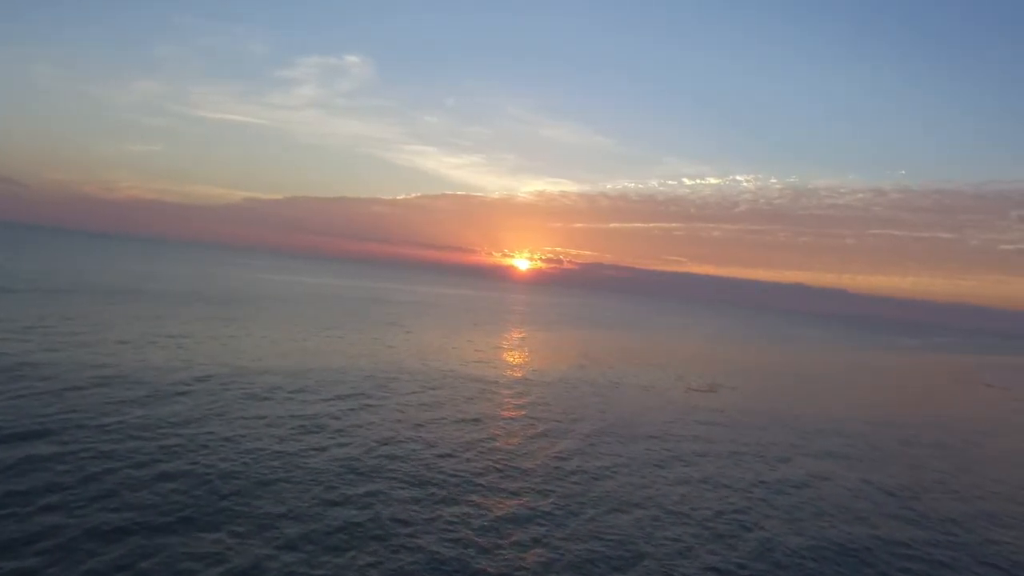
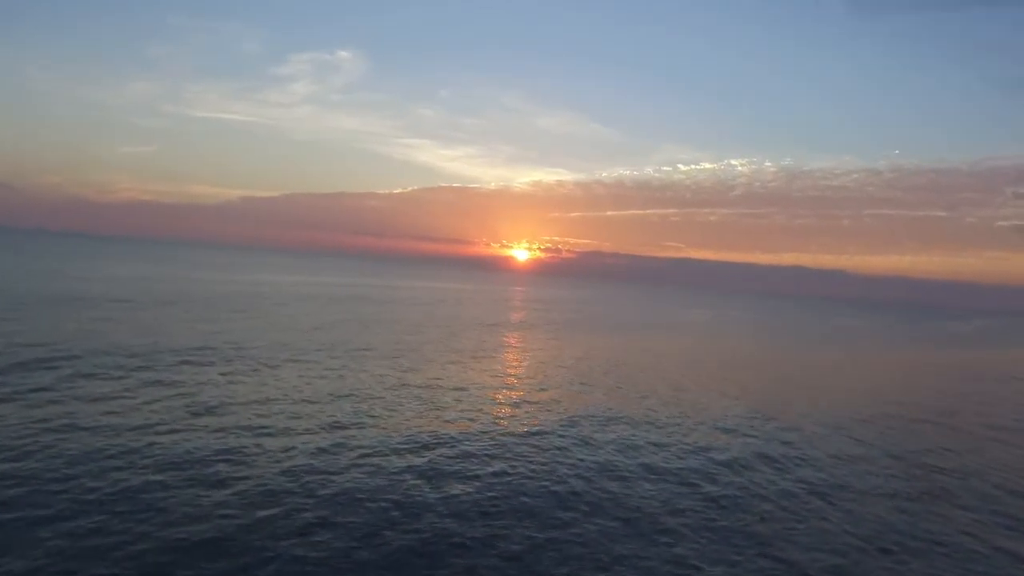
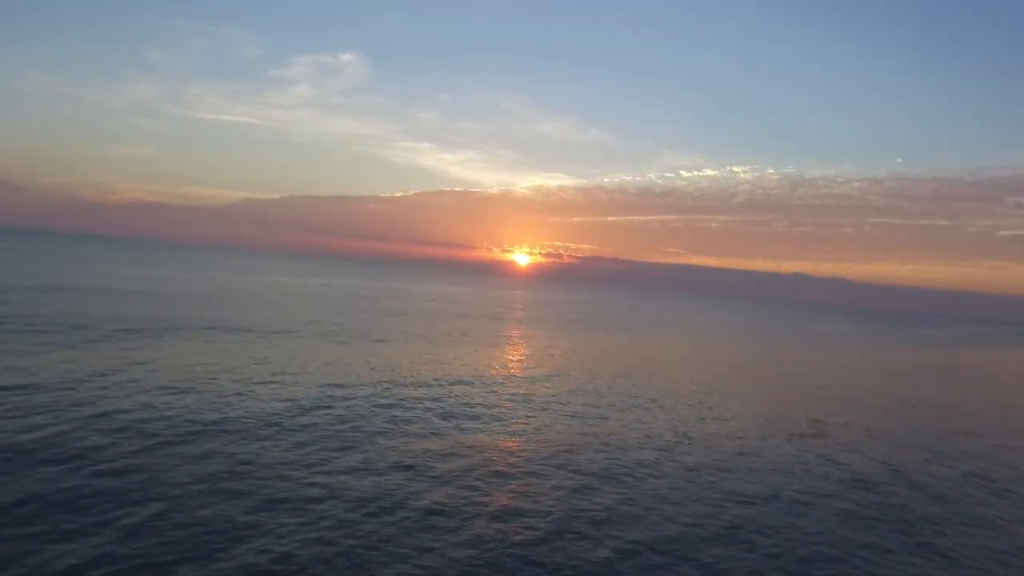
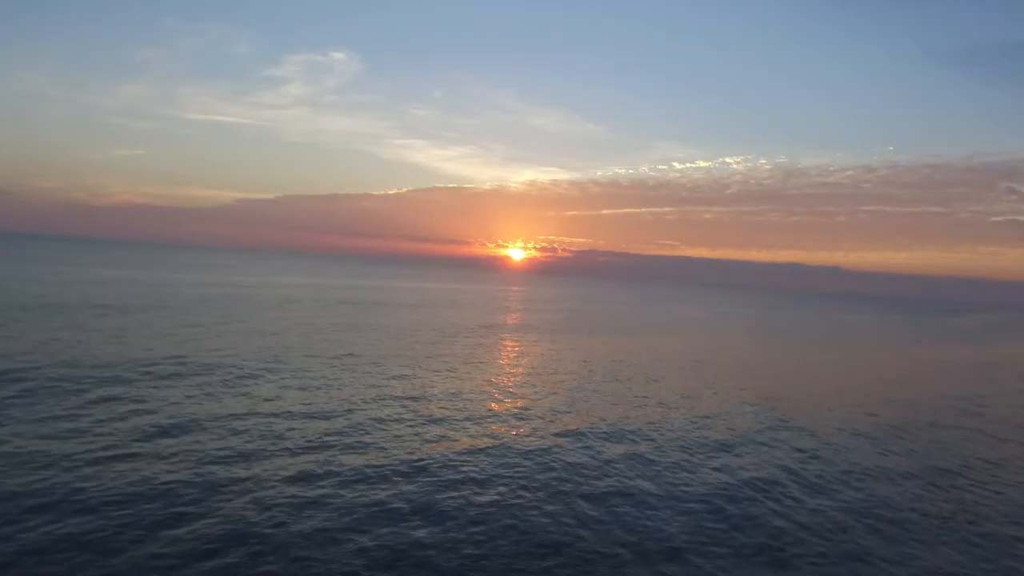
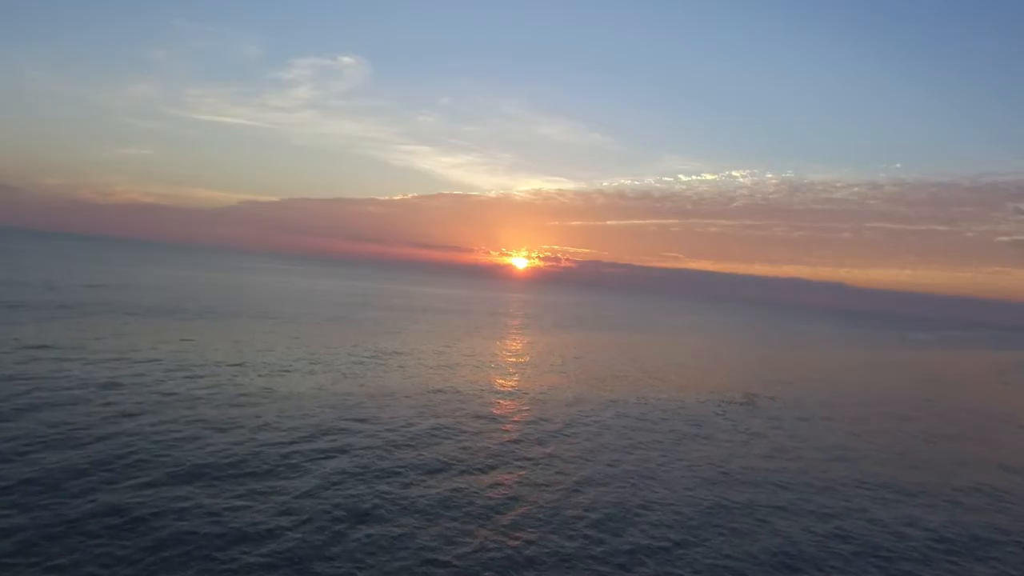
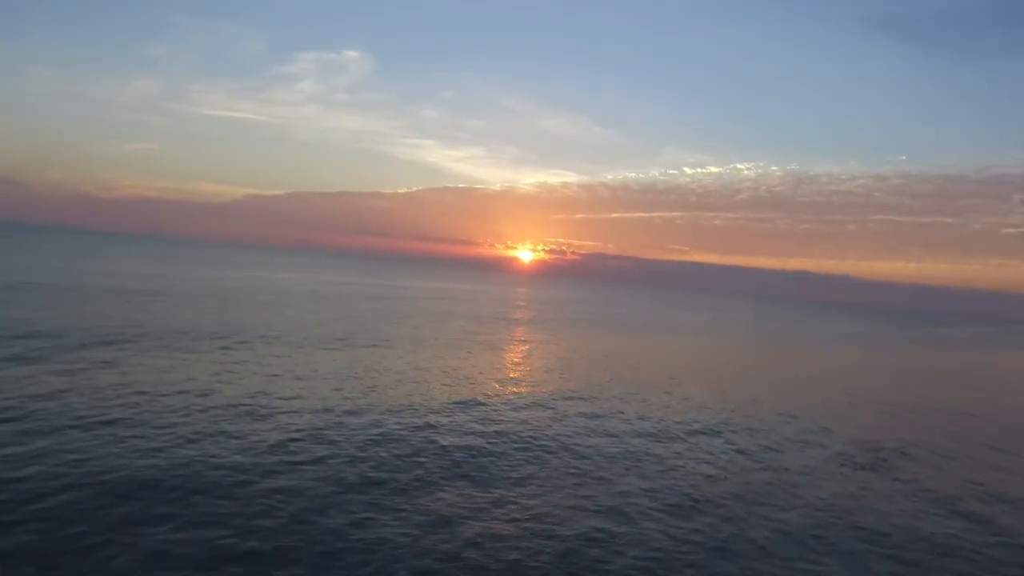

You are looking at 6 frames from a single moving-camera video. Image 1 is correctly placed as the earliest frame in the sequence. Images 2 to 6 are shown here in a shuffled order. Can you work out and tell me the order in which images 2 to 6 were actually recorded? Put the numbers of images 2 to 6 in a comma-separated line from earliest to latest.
5, 3, 6, 2, 4
